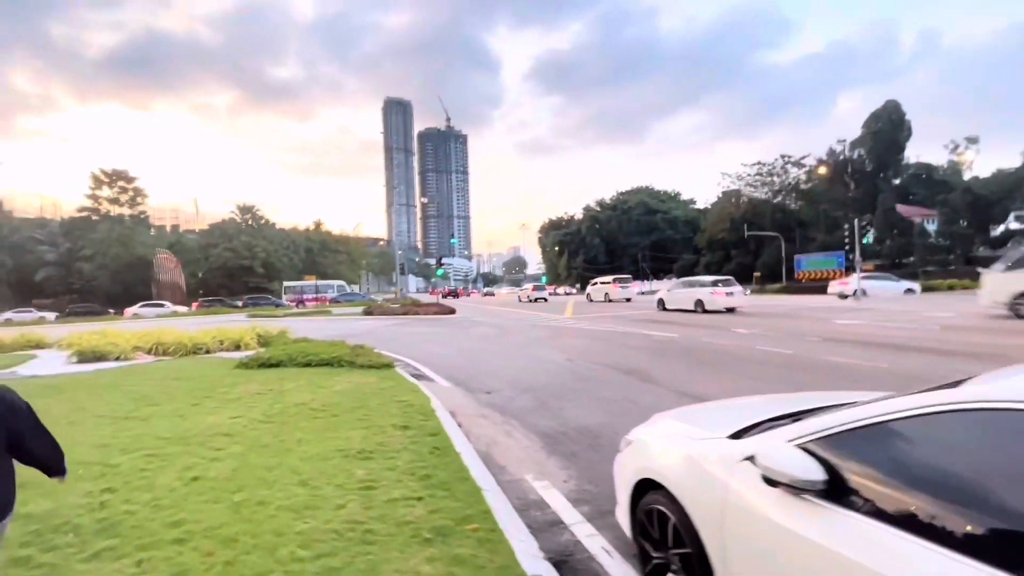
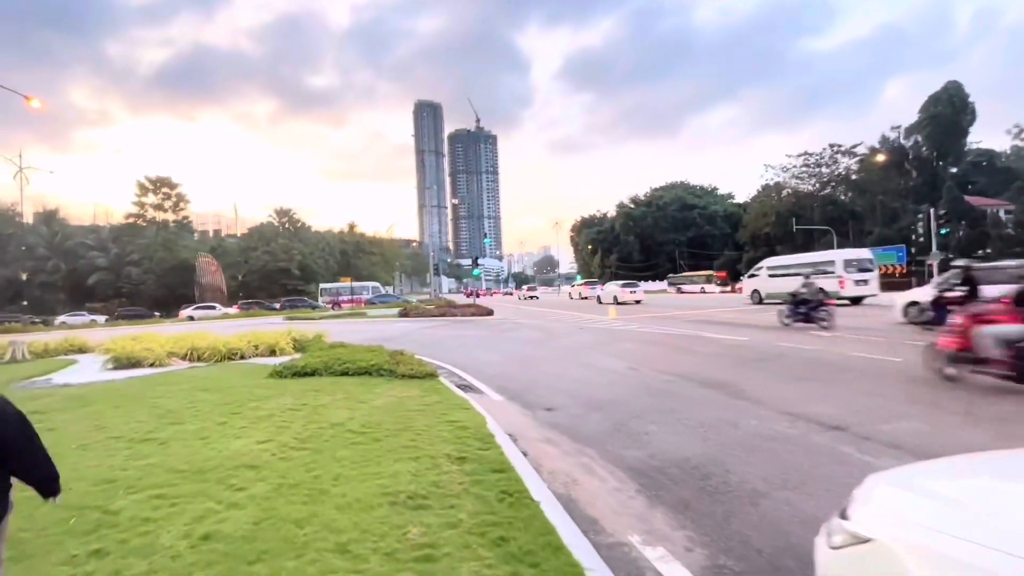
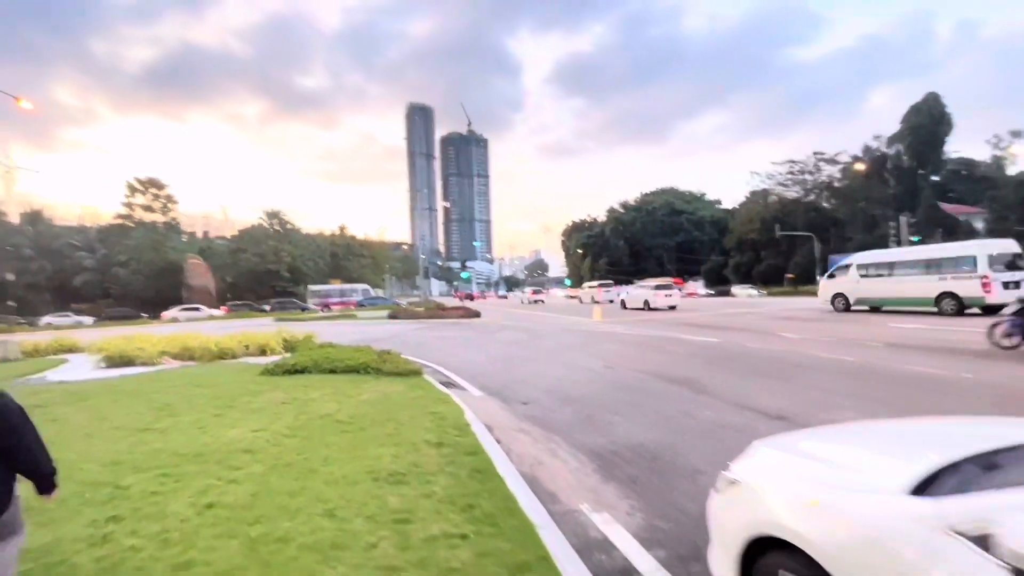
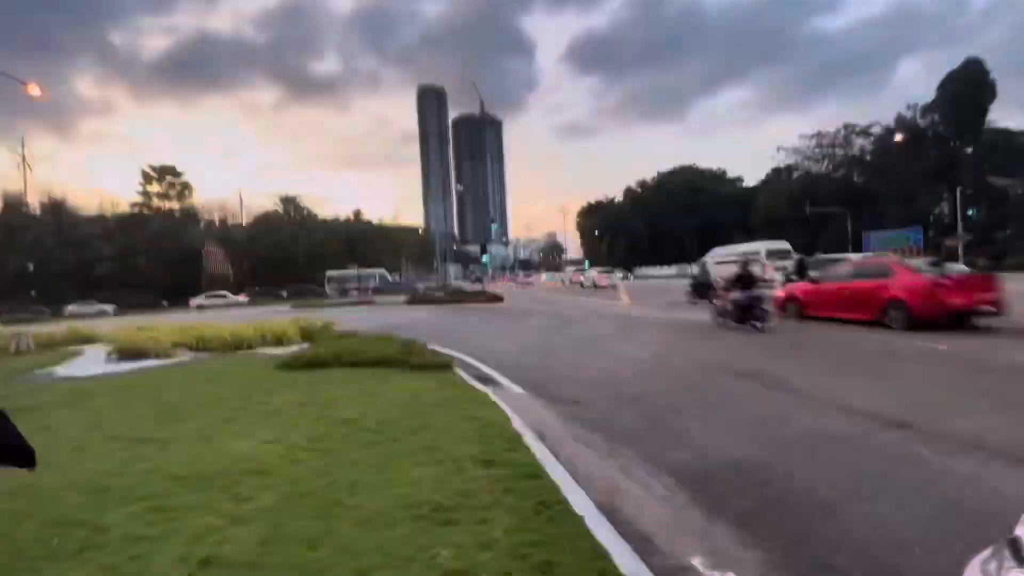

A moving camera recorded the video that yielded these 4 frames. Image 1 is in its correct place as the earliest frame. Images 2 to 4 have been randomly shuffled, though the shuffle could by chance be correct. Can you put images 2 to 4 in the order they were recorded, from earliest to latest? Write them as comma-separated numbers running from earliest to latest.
3, 2, 4
